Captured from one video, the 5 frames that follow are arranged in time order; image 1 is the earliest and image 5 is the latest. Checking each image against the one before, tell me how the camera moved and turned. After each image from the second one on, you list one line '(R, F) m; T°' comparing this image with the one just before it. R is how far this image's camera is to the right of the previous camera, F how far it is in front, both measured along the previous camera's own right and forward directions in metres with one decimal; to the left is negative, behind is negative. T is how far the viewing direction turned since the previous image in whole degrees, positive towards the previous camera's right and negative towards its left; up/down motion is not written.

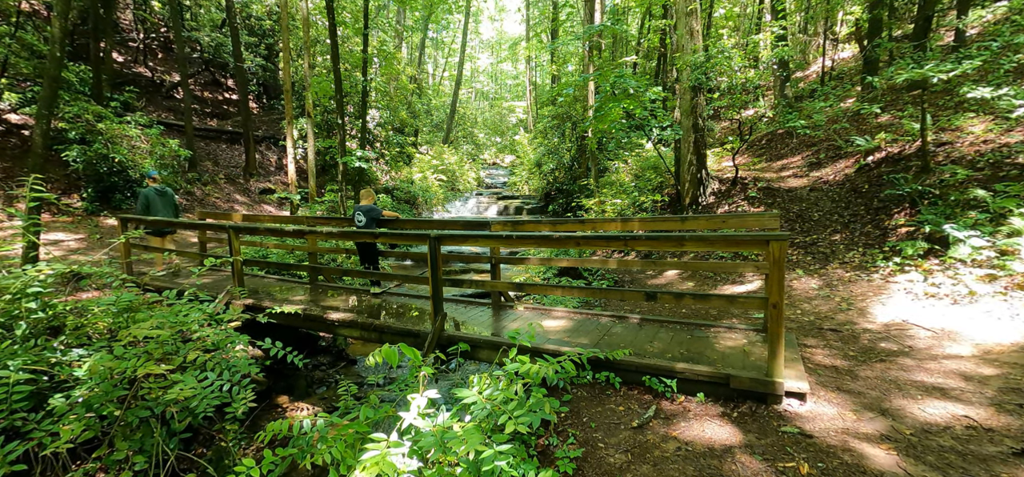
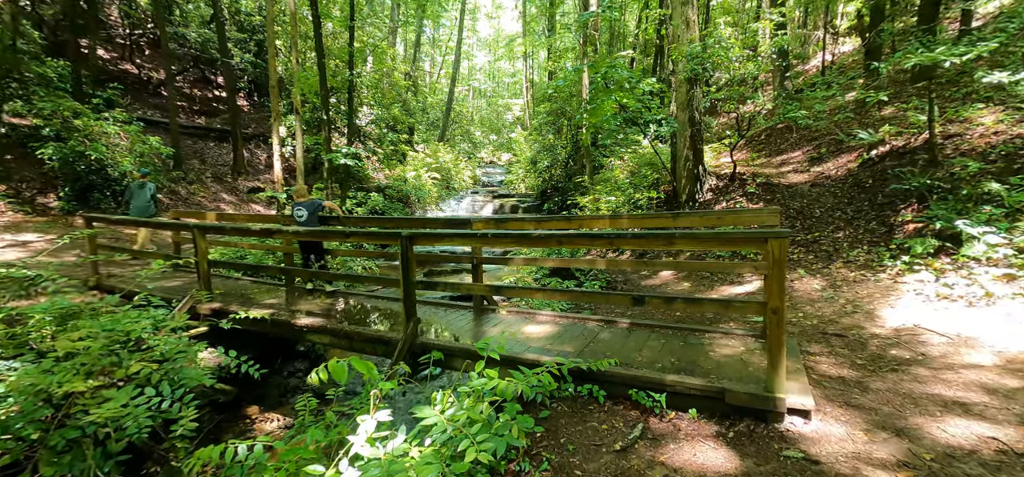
(+0.2, +0.3) m; 0°
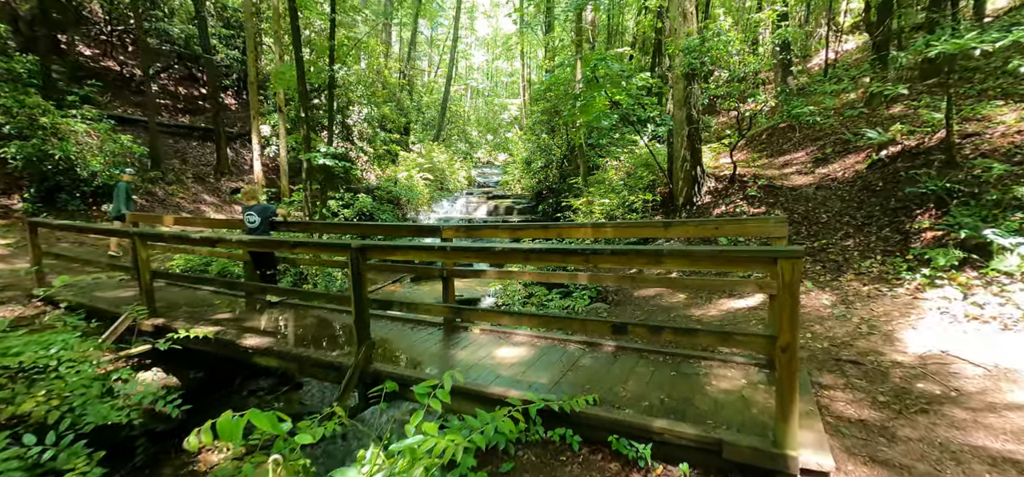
(+0.2, +0.5) m; 0°
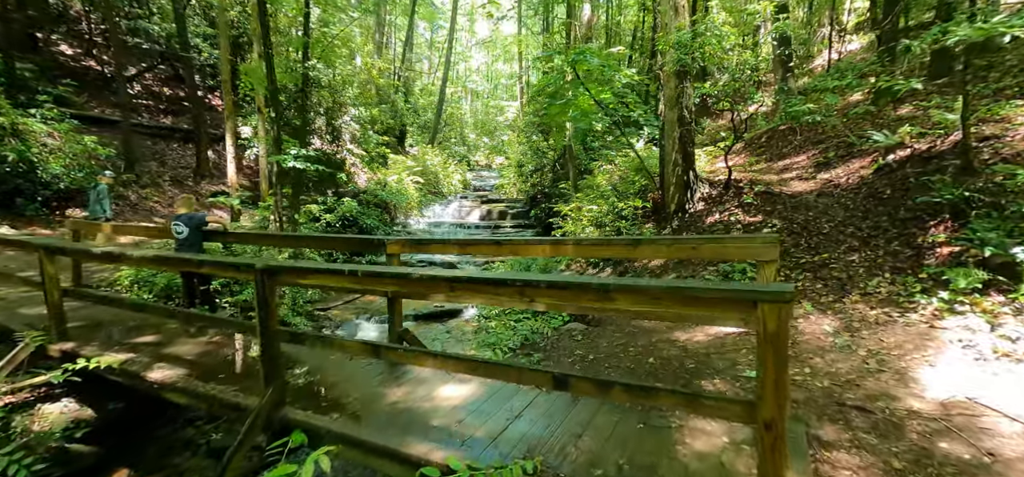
(+0.4, +0.6) m; 0°
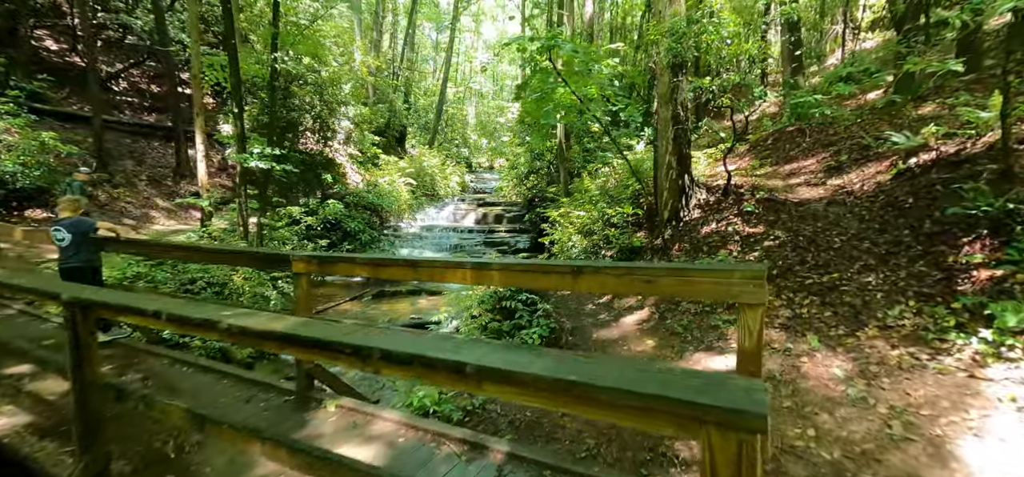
(+0.5, +0.7) m; -1°
